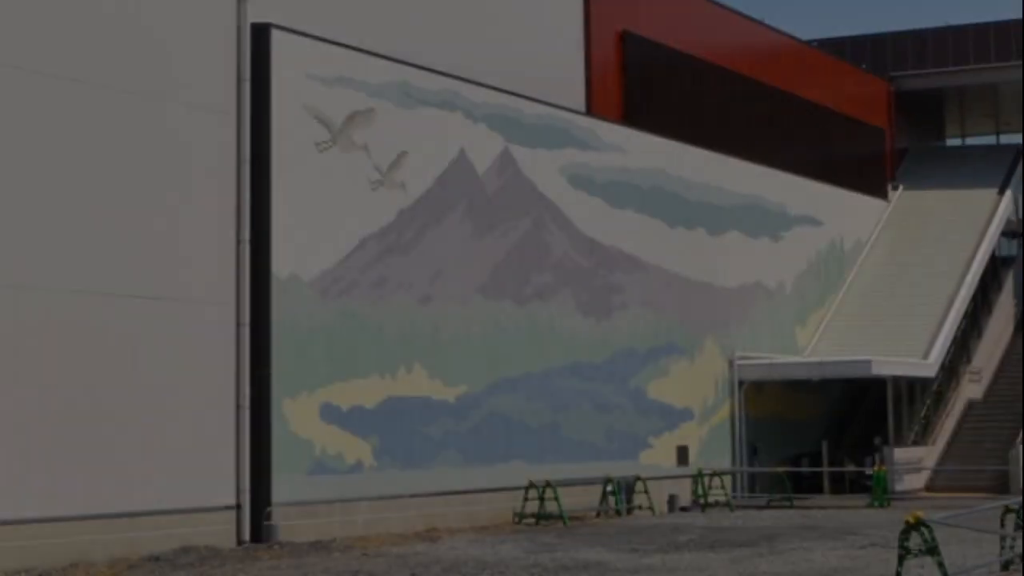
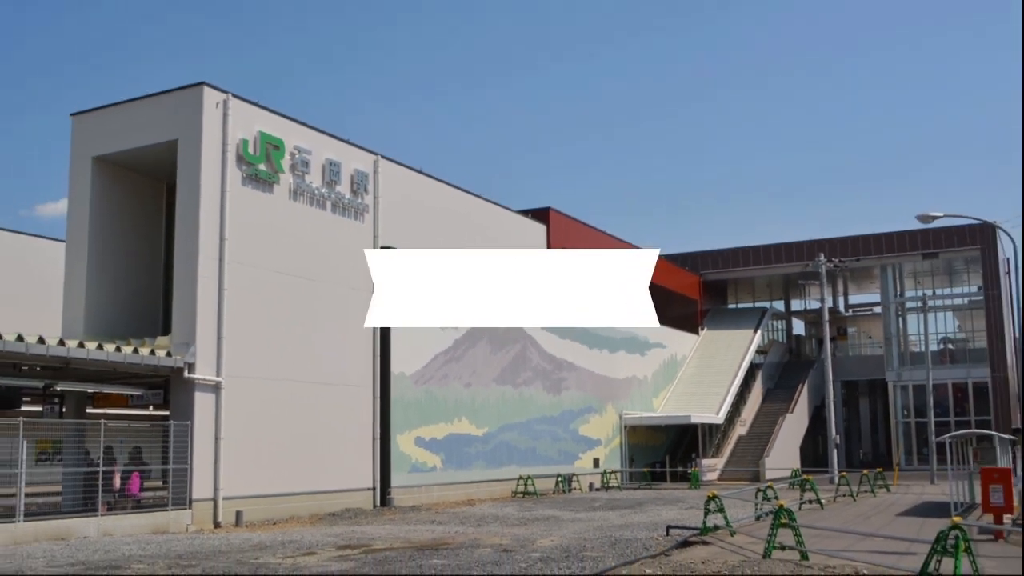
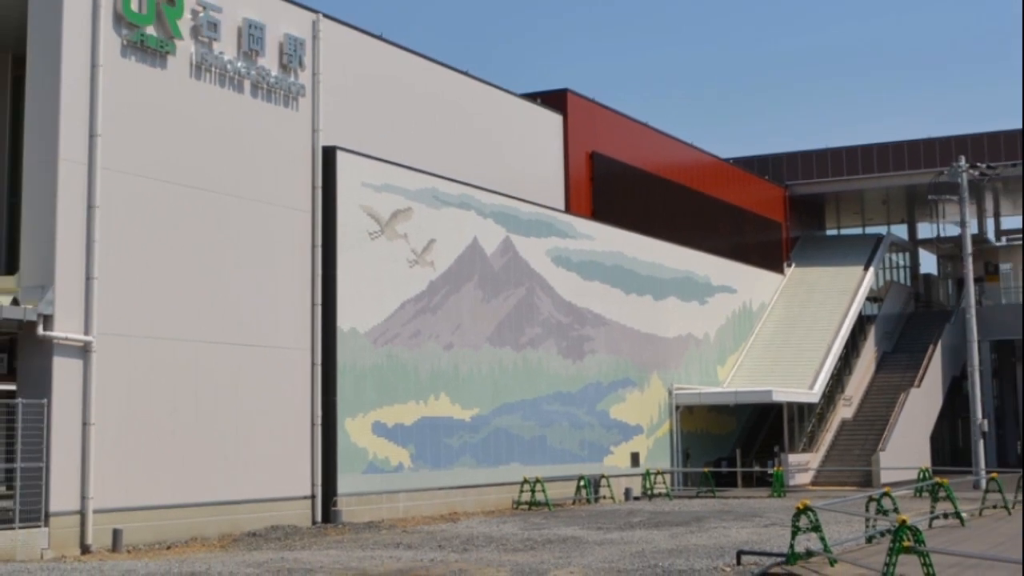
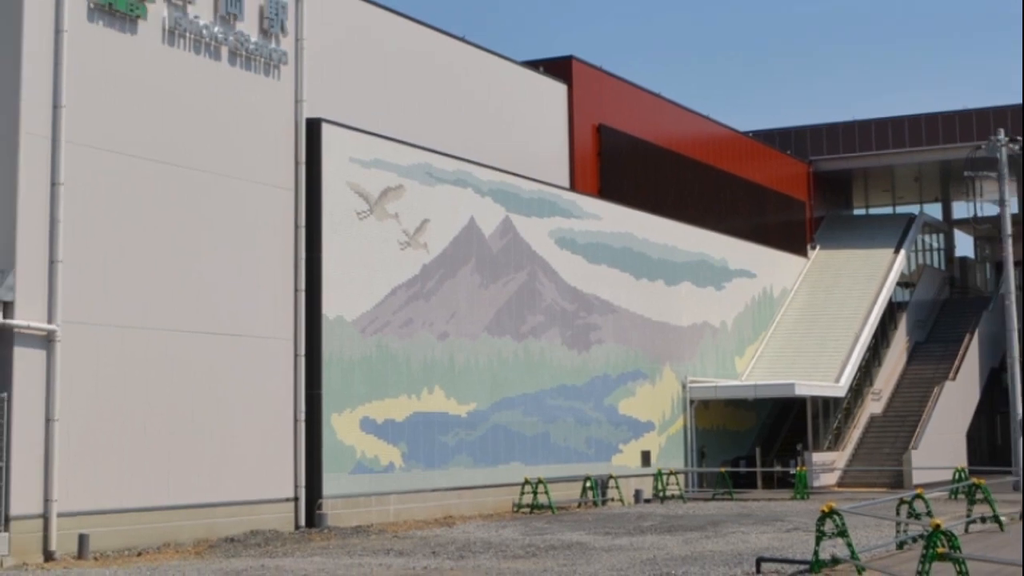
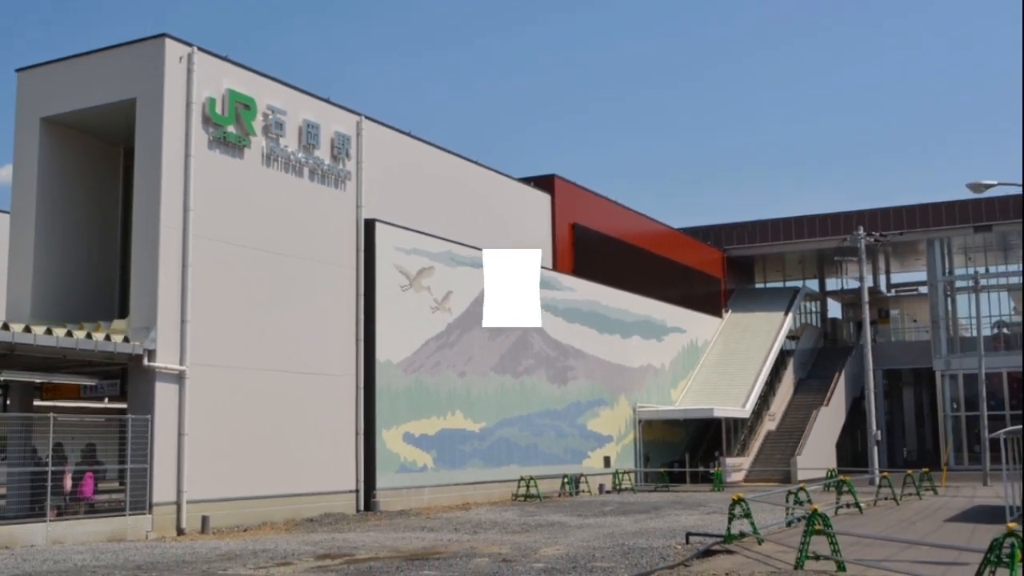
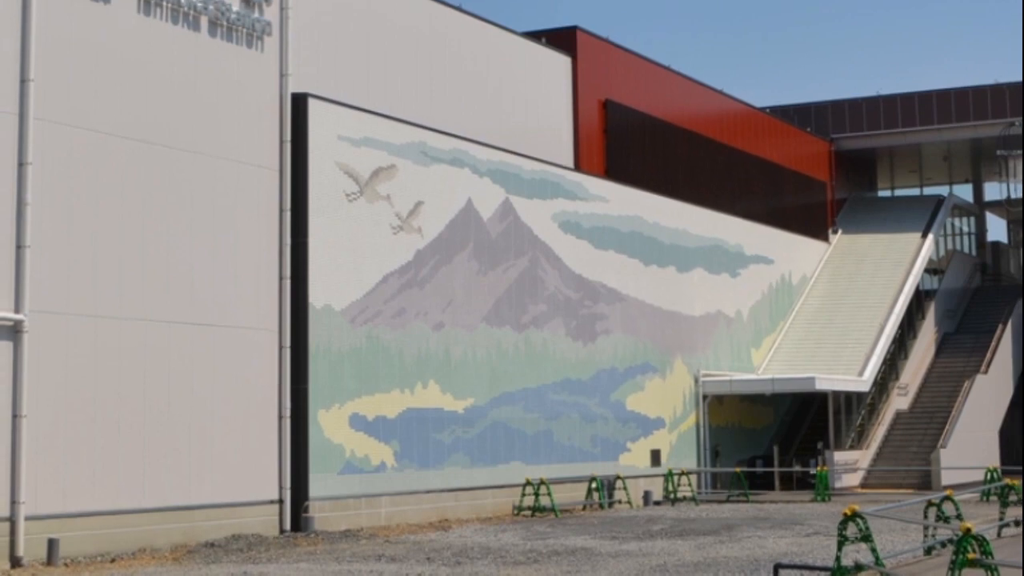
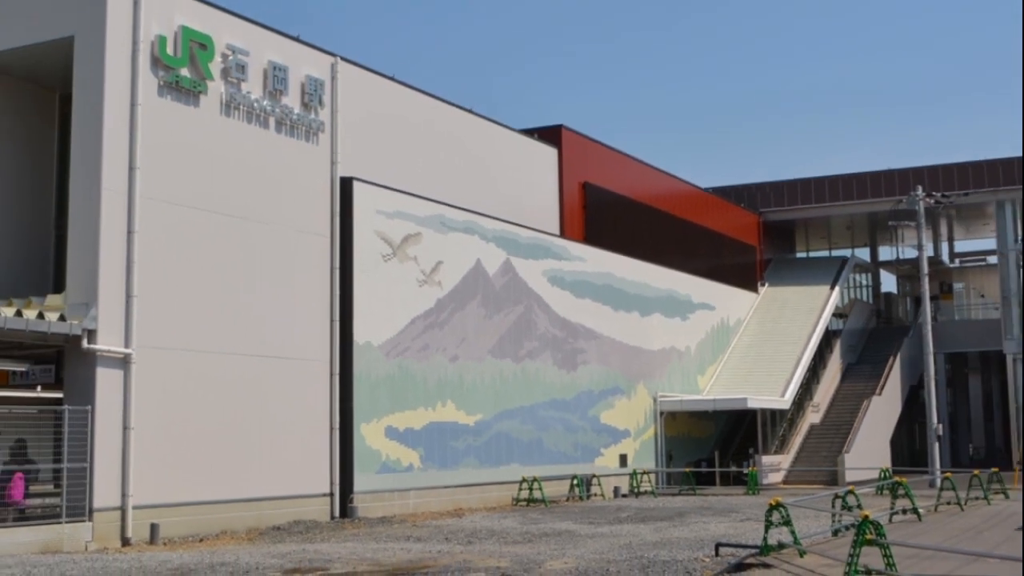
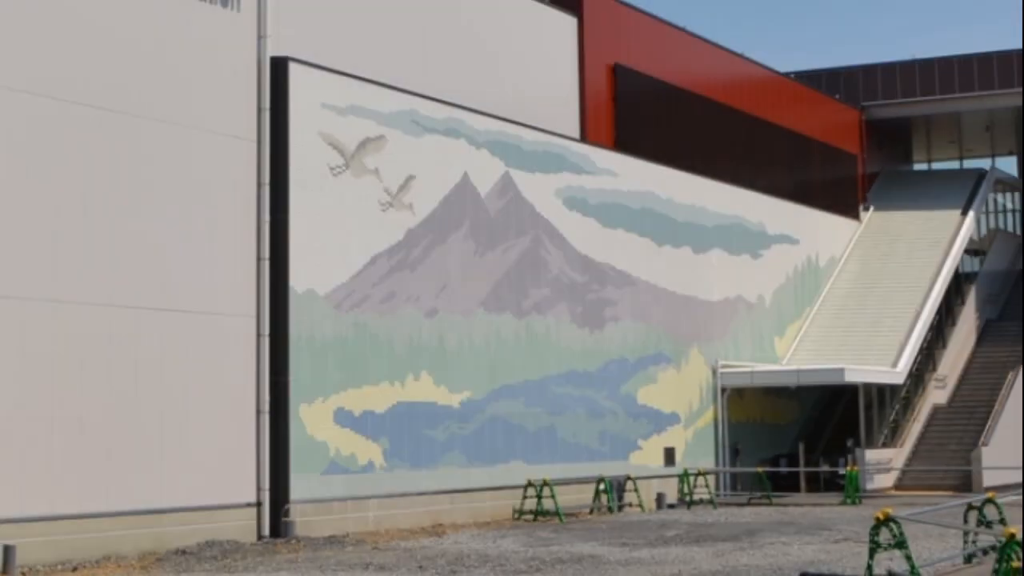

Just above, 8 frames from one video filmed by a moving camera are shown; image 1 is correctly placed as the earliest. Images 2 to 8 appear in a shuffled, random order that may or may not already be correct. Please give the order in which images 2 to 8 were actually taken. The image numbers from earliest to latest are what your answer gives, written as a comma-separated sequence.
8, 6, 4, 3, 7, 5, 2
